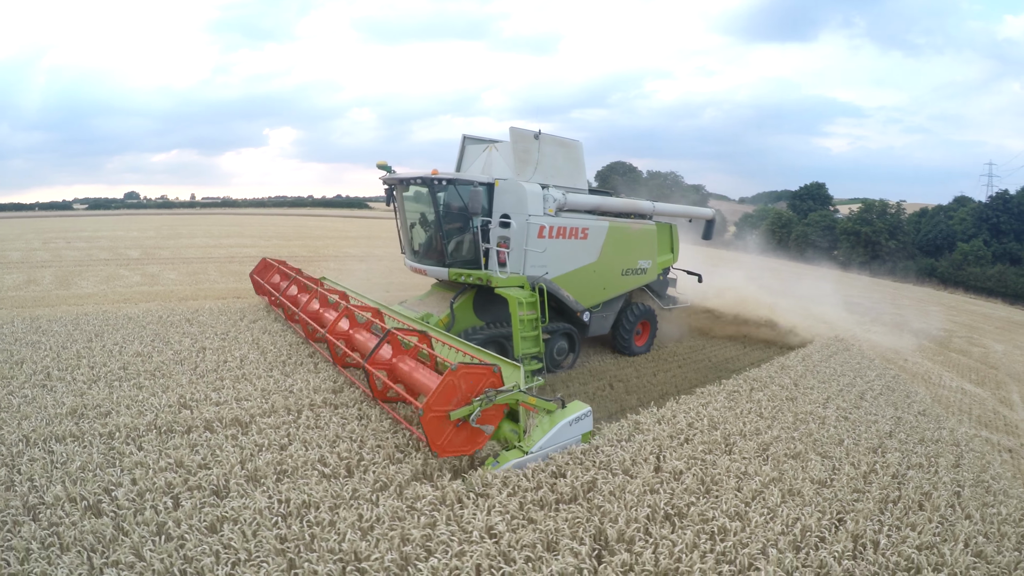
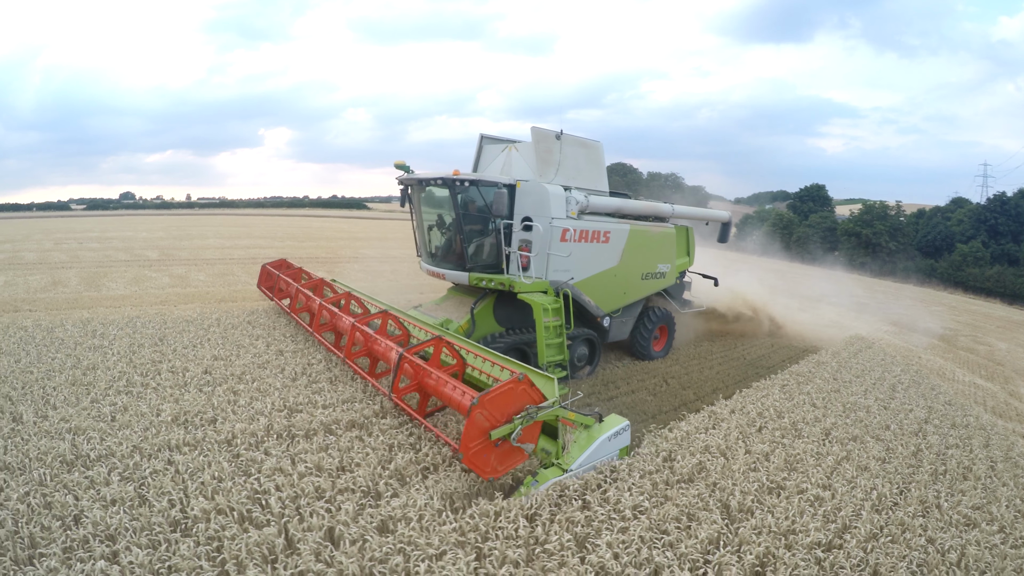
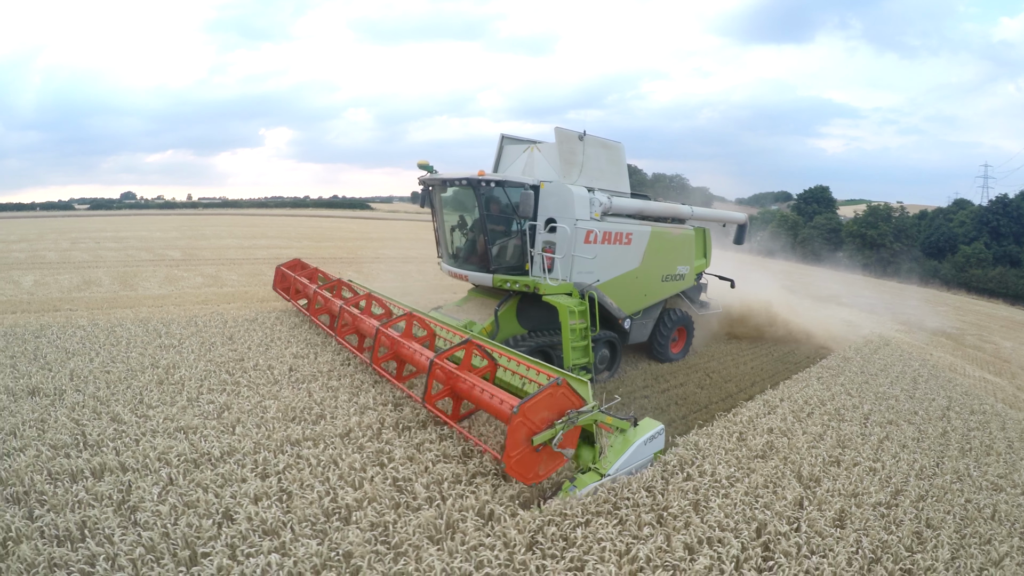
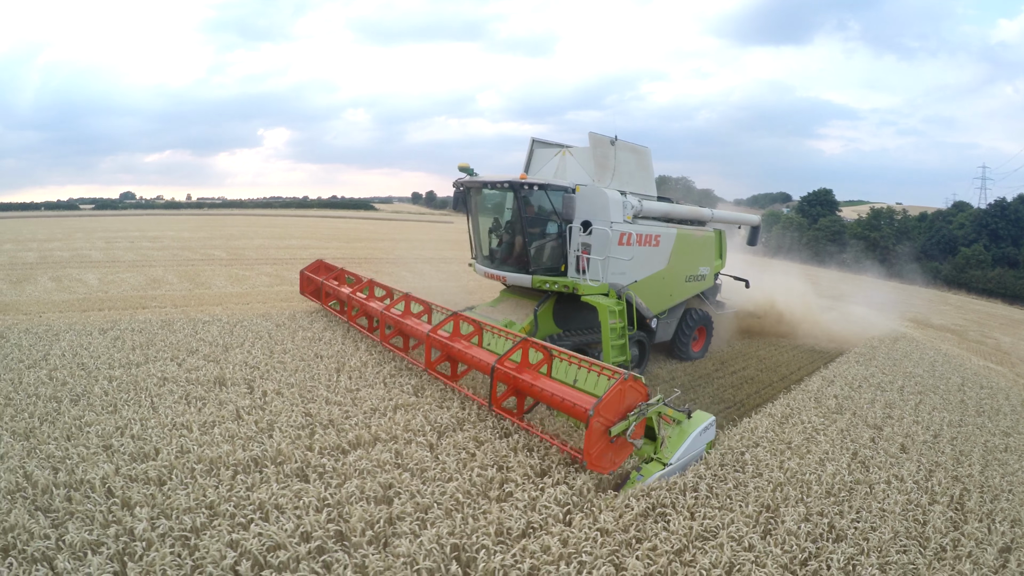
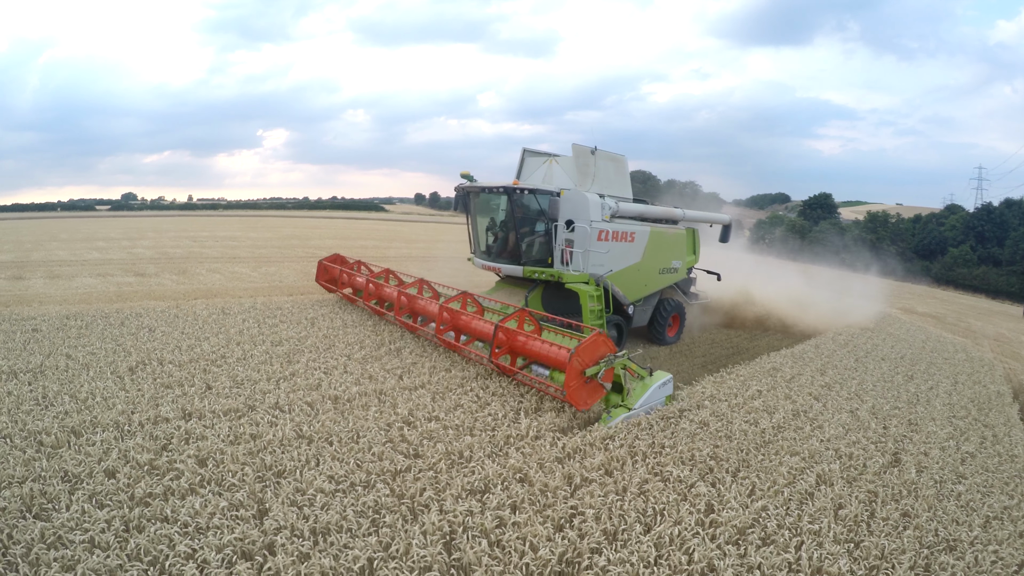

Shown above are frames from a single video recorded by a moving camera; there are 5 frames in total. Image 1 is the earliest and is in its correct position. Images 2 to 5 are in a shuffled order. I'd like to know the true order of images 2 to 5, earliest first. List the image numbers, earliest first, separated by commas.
2, 3, 4, 5
